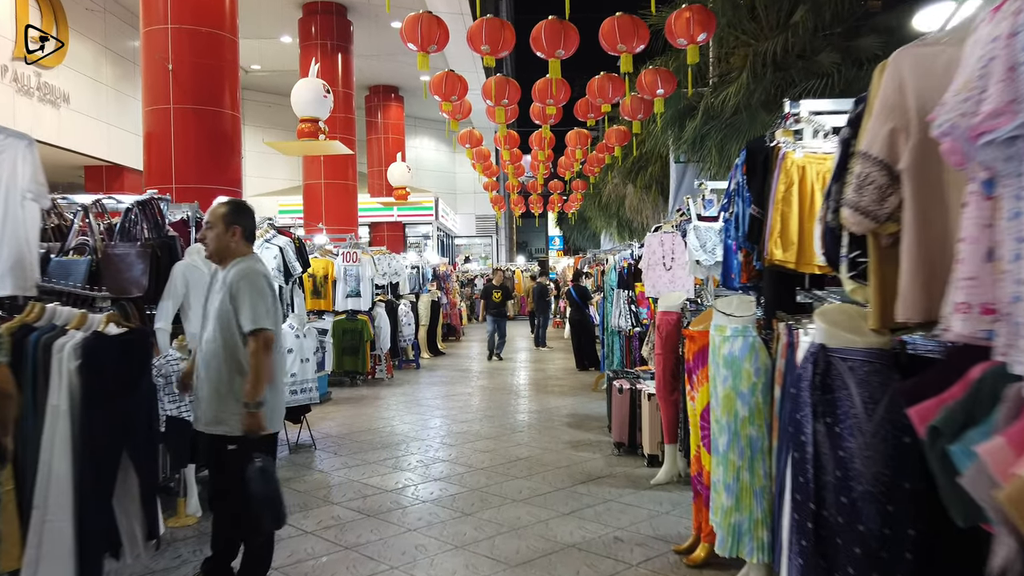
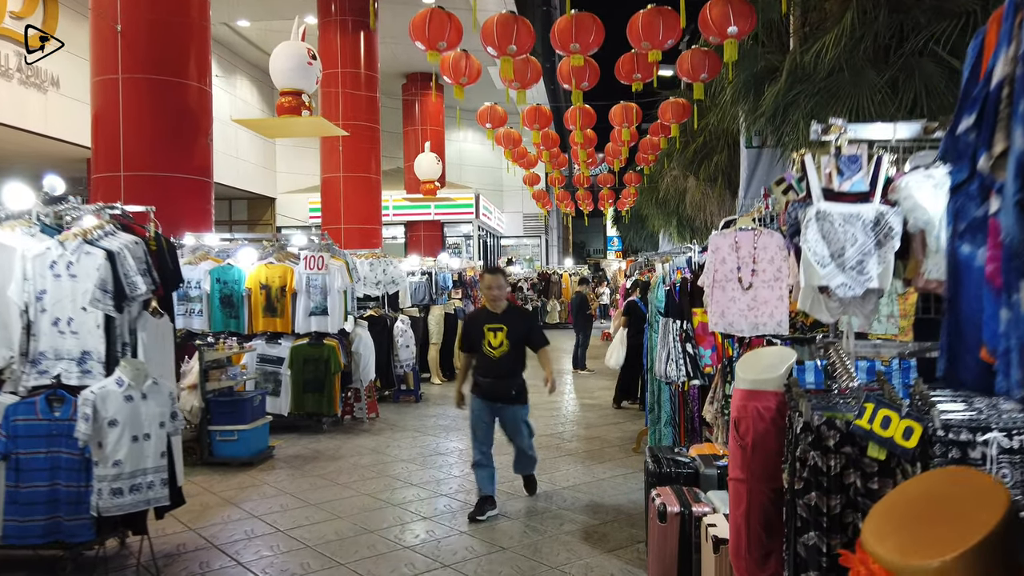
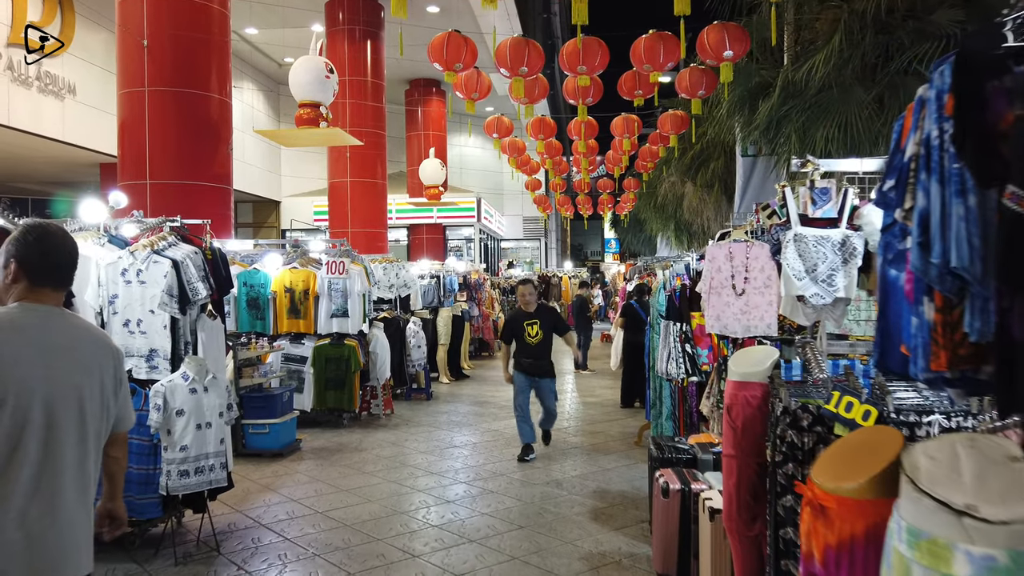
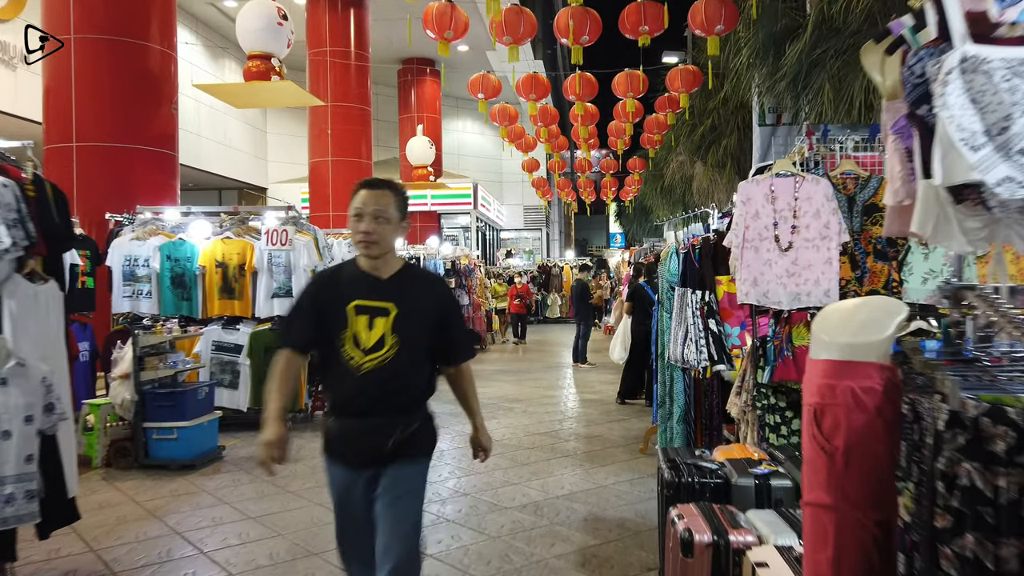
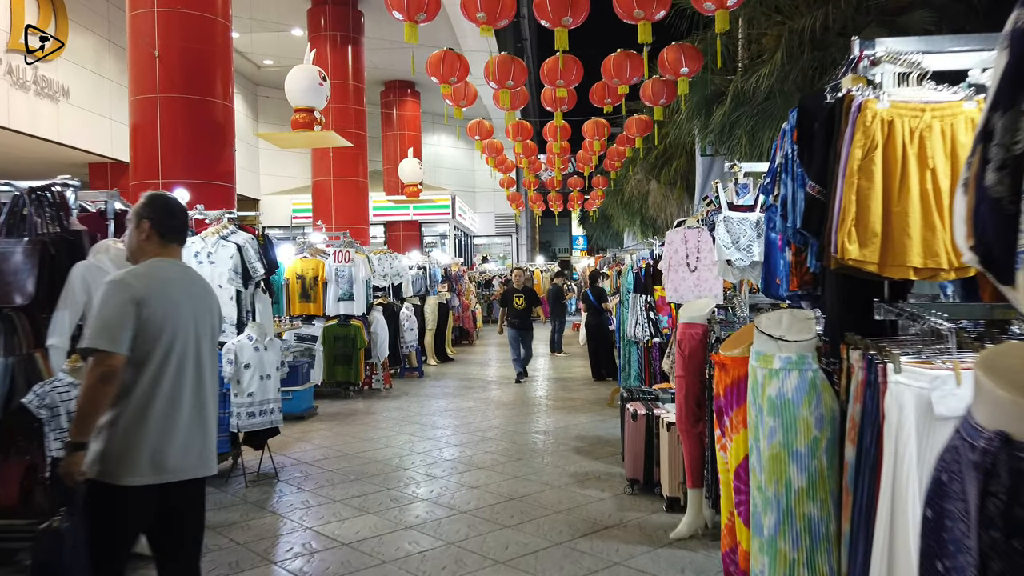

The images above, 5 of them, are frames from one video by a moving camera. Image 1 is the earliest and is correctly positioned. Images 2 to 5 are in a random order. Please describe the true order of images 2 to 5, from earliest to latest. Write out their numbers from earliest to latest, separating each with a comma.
5, 3, 2, 4
